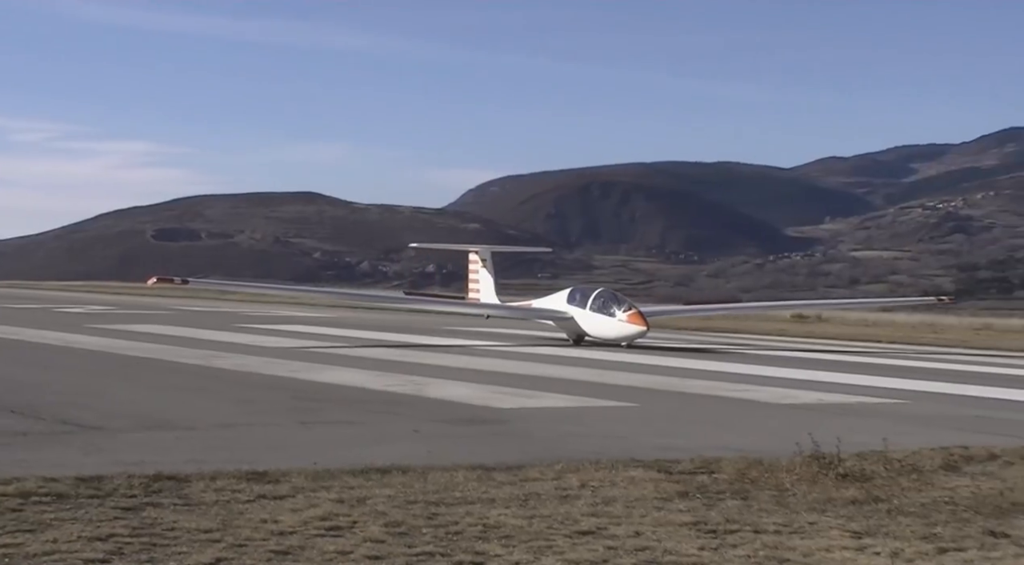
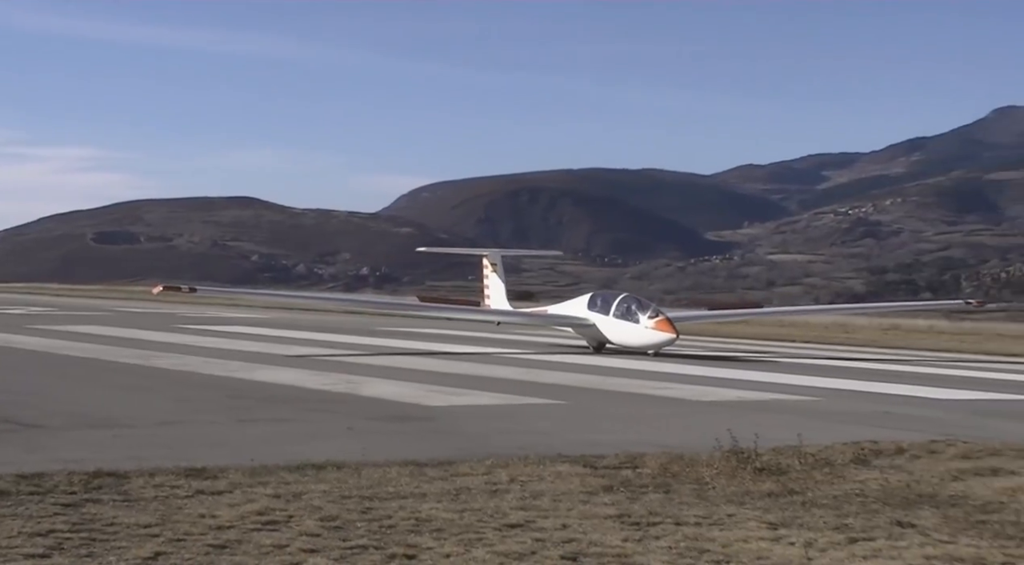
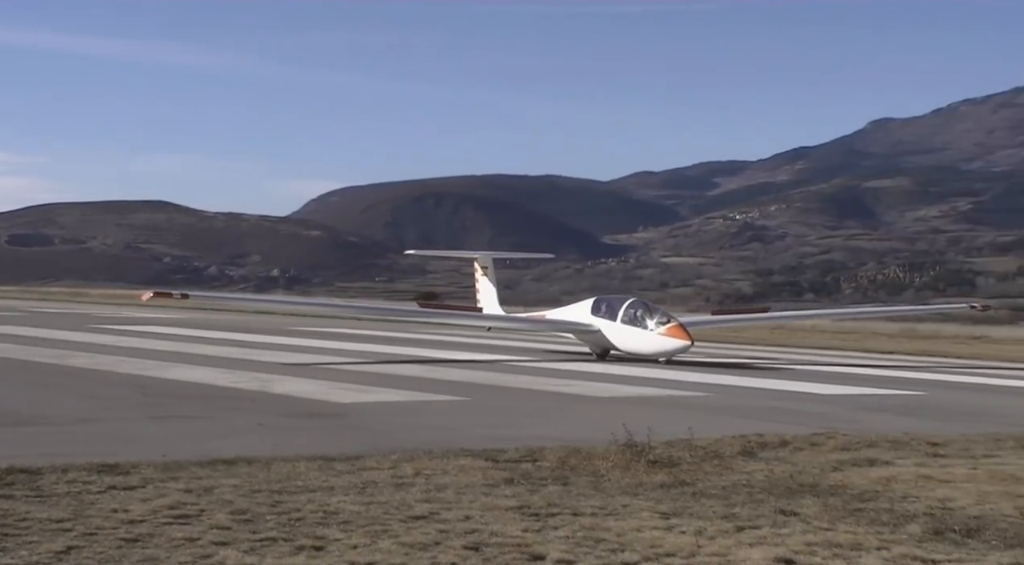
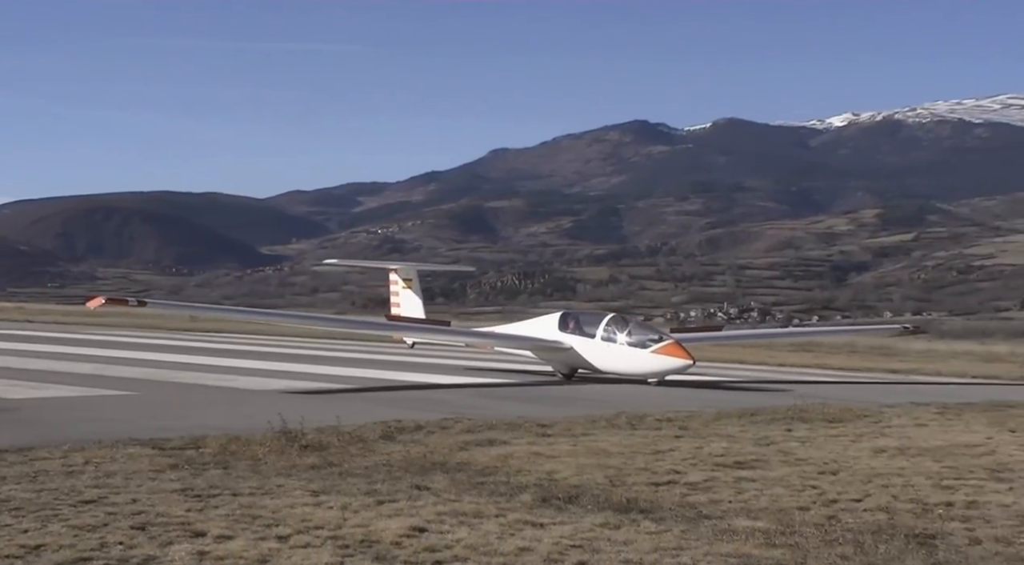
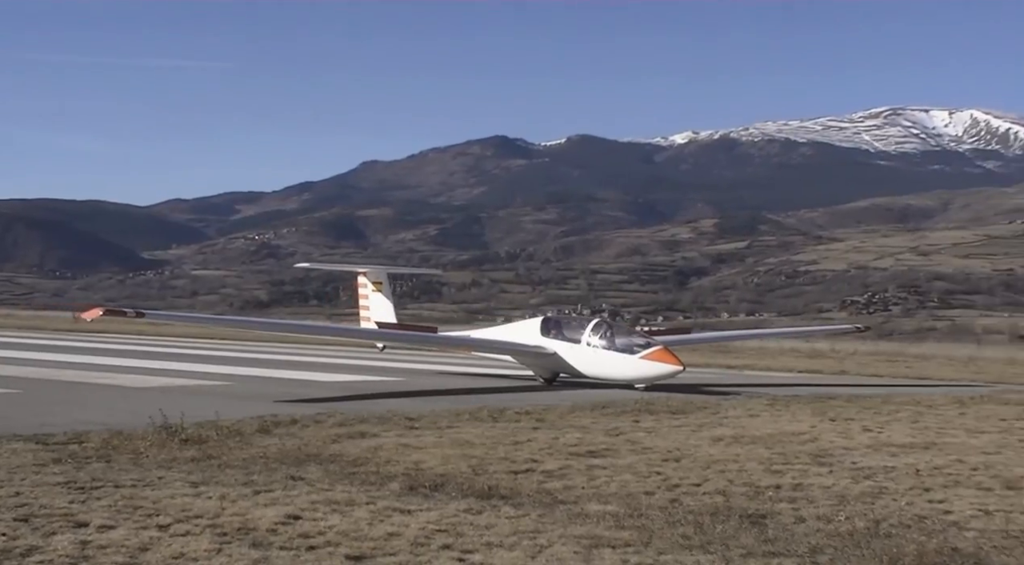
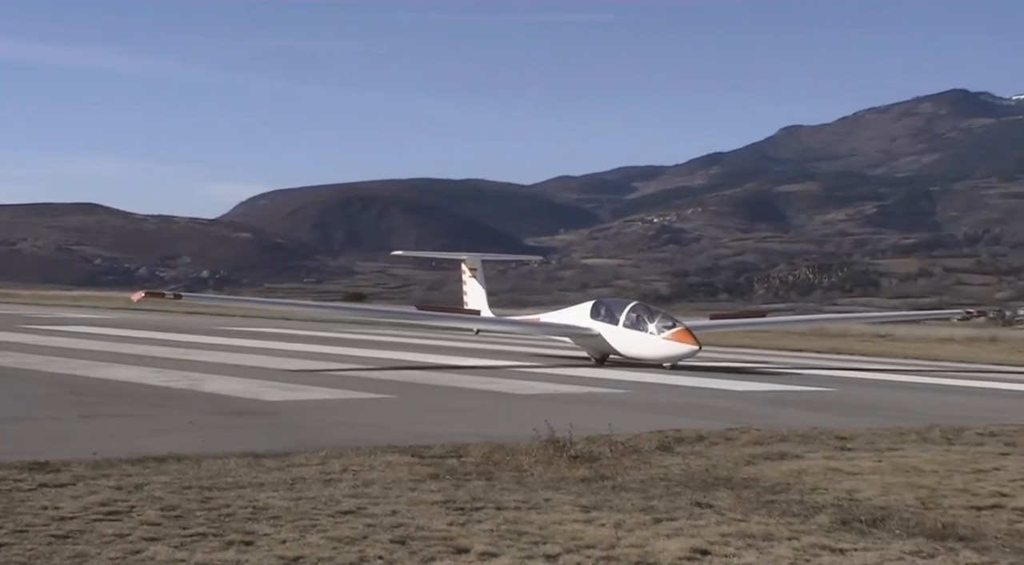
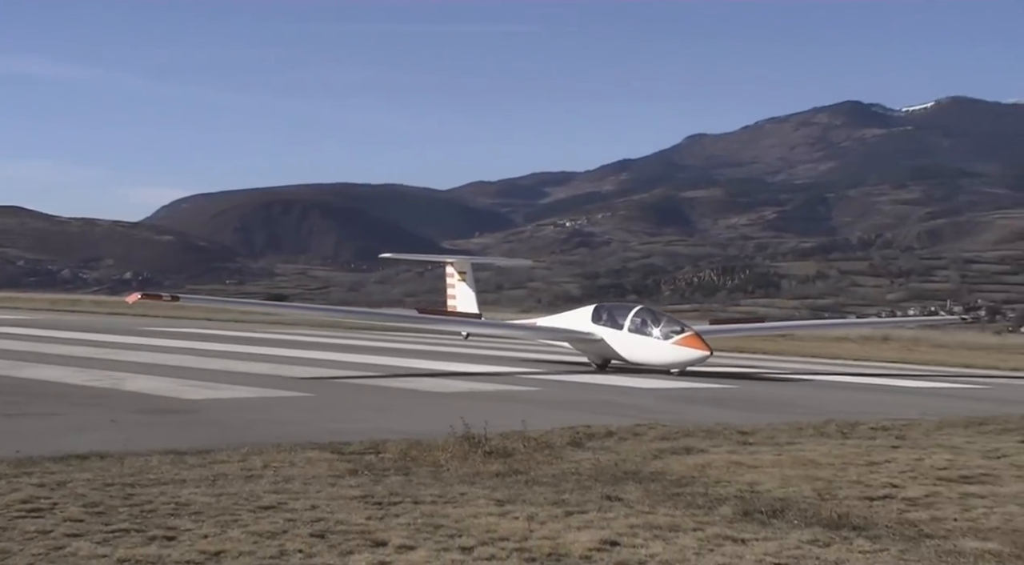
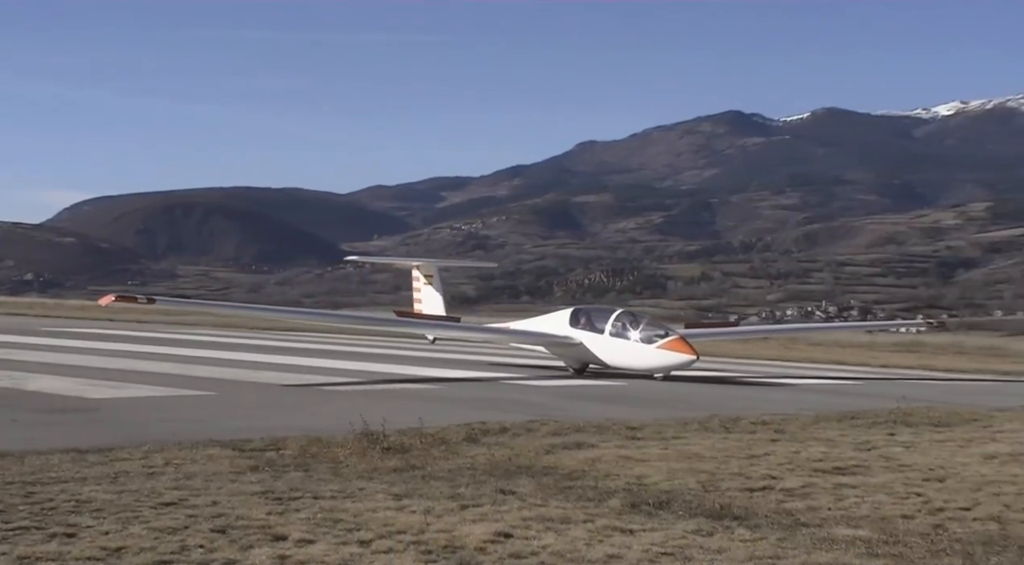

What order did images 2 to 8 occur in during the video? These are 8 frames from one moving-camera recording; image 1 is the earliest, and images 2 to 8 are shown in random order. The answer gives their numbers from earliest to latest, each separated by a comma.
2, 3, 6, 7, 8, 4, 5
